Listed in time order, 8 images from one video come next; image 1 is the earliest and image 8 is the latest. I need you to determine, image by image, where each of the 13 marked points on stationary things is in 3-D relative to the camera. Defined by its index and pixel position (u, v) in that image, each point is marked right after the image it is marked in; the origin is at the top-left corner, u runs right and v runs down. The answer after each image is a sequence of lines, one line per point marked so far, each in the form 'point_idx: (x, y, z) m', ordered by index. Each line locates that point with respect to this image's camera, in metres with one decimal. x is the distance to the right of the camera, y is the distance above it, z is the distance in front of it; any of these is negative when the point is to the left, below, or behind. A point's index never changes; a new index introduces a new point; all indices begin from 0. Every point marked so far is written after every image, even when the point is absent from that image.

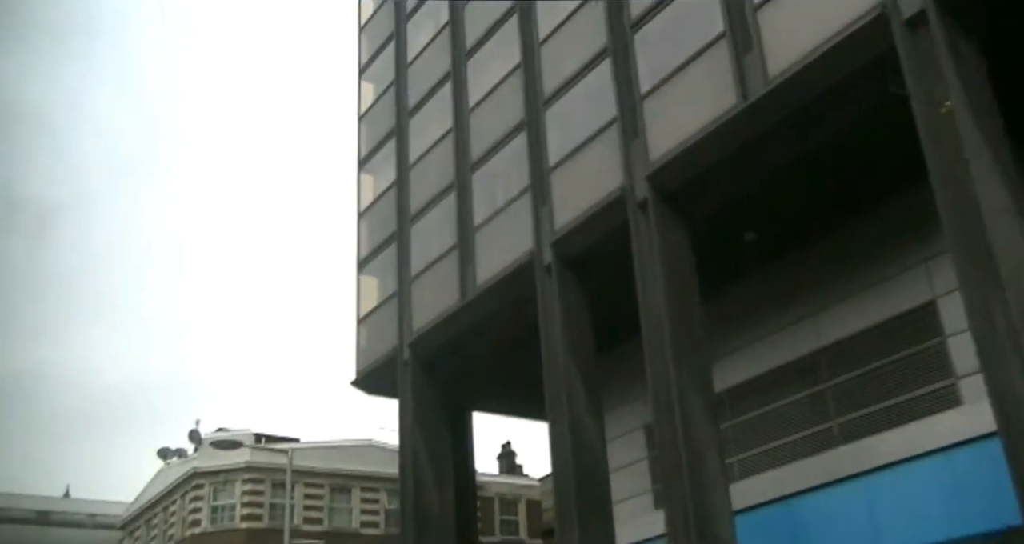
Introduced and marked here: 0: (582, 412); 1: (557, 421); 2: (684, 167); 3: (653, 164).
0: (+1.1, -2.2, +16.5) m
1: (+0.7, -2.3, +16.5) m
2: (+2.5, +1.5, +15.2) m
3: (+2.1, +1.6, +15.6) m
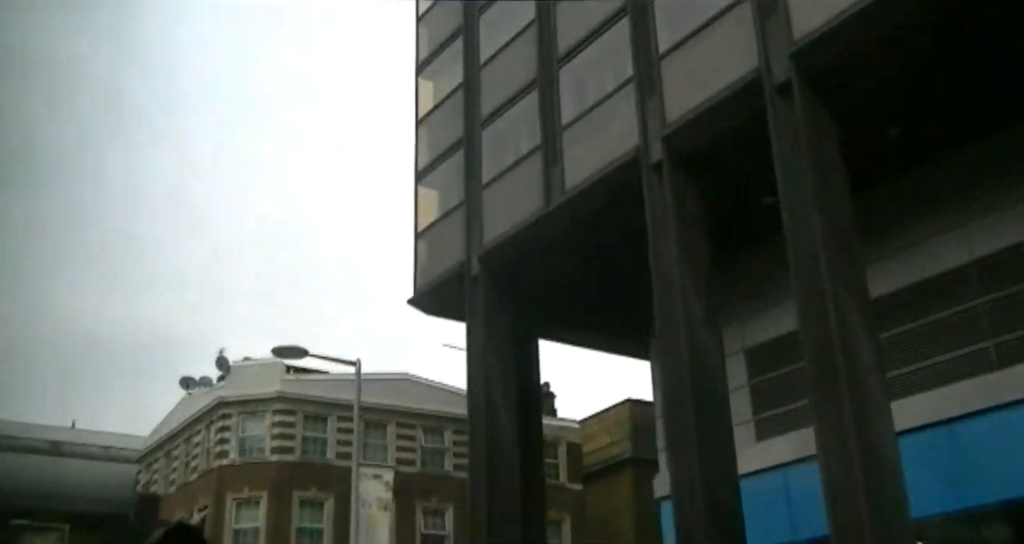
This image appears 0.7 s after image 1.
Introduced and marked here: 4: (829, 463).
0: (+2.5, -0.7, +14.6) m
1: (+2.2, -0.9, +14.7) m
2: (+4.0, +2.8, +13.3) m
3: (+3.7, +2.9, +13.6) m
4: (+3.5, -2.1, +11.9) m
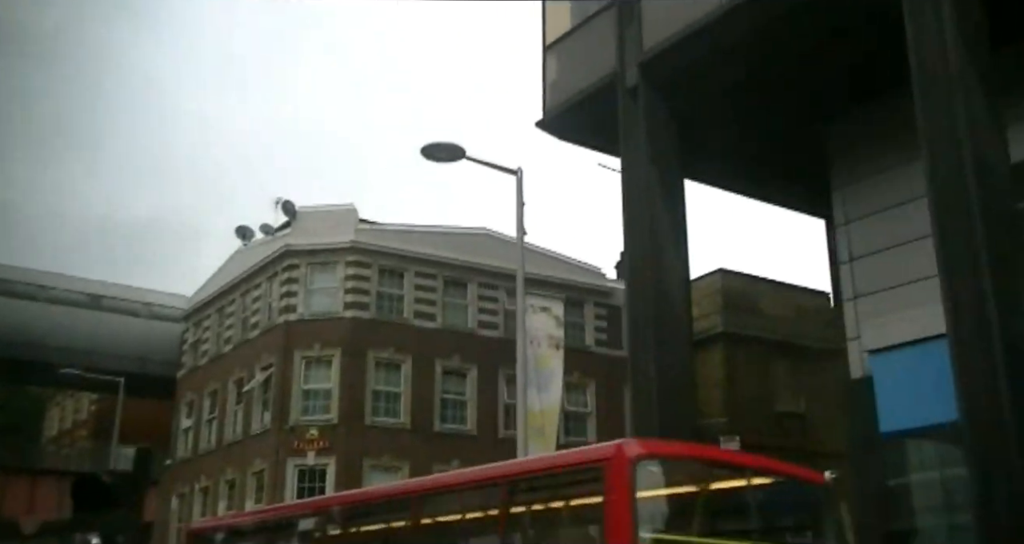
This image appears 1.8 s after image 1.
0: (+5.0, +1.6, +11.5) m
1: (+4.6, +1.5, +11.5) m
2: (+6.6, +4.9, +9.8) m
3: (+6.2, +5.1, +10.1) m
4: (+5.9, -0.1, +8.9) m
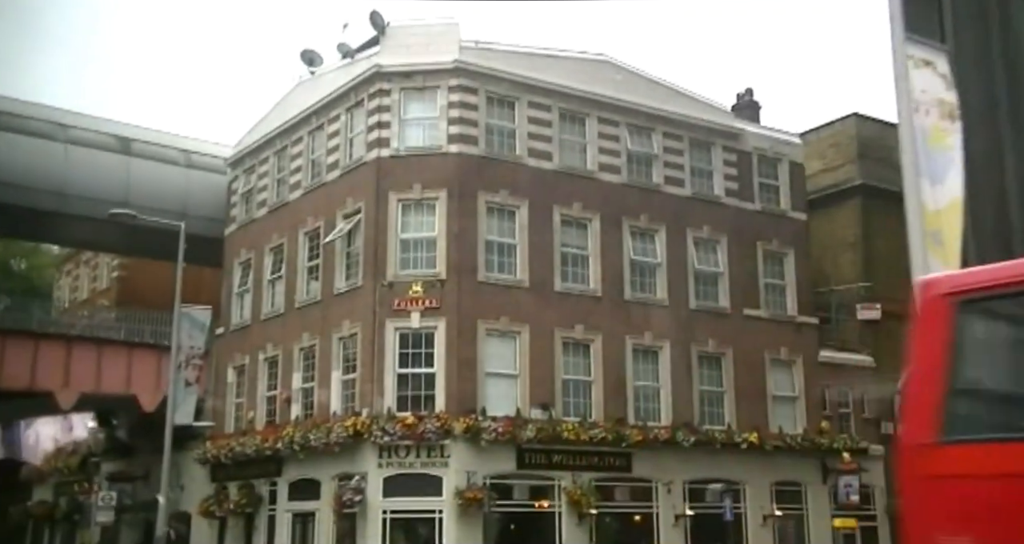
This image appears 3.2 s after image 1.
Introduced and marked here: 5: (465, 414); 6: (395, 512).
0: (+8.0, +3.5, +7.2) m
1: (+7.6, +3.4, +7.2) m
2: (+9.7, +6.7, +5.2) m
3: (+9.3, +6.9, +5.5) m
4: (+9.0, +1.6, +4.8) m
5: (-0.8, -2.6, +19.7) m
6: (-2.1, -4.4, +19.6) m
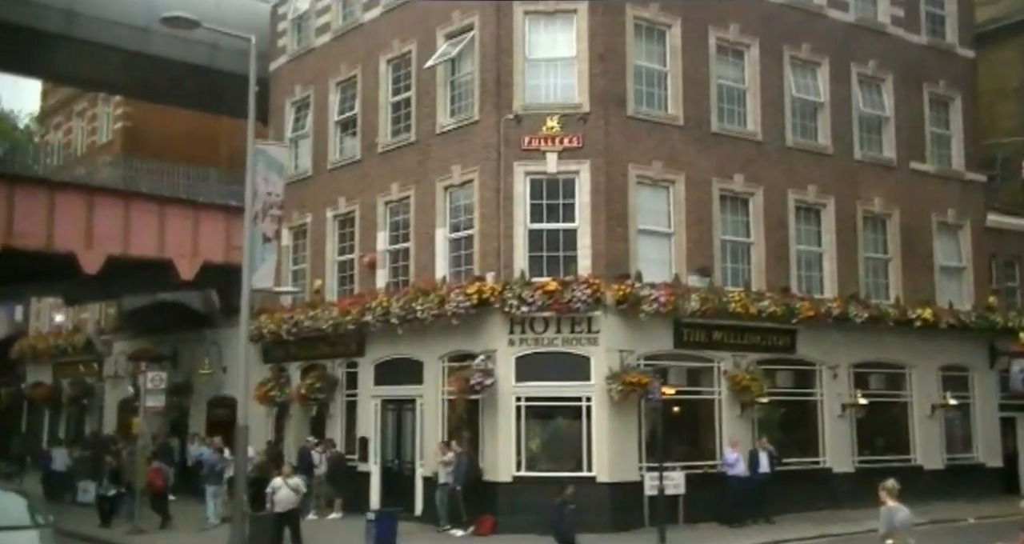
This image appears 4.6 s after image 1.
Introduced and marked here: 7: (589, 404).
0: (+11.0, +4.6, +3.0) m
1: (+10.6, +4.5, +3.1) m
2: (+12.8, +7.5, +0.8) m
3: (+12.4, +7.7, +1.0) m
4: (+12.0, +2.4, +0.9) m
5: (+1.6, -0.1, +15.8) m
6: (+0.3, -1.9, +15.9) m
7: (+1.1, -2.0, +15.8) m
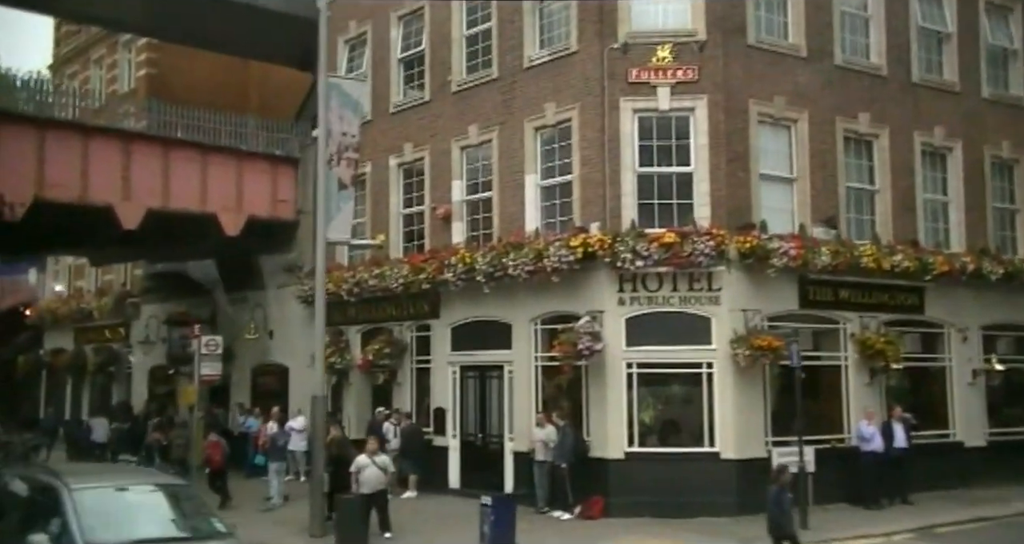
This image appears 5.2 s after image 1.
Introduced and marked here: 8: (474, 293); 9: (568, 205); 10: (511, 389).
0: (+12.4, +4.9, +1.0) m
1: (+12.0, +4.7, +1.1) m
2: (+14.2, +7.7, -1.3) m
3: (+13.8, +7.9, -1.1) m
4: (+13.5, +2.6, -1.1) m
5: (+3.0, +0.5, +14.0) m
6: (+1.7, -1.3, +14.1) m
7: (+2.6, -1.3, +13.9) m
8: (-0.6, -0.3, +16.2) m
9: (+0.8, +0.9, +15.0) m
10: (0.0, -1.7, +15.7) m
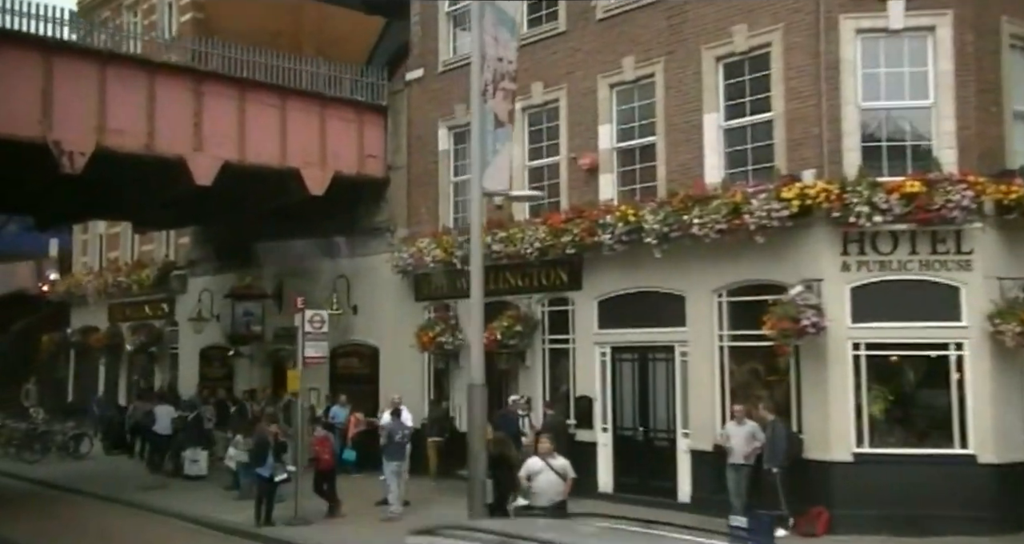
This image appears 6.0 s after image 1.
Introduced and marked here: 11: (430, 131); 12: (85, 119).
0: (+14.6, +5.0, -1.8) m
1: (+14.2, +4.9, -1.7) m
2: (+16.4, +7.8, -4.2) m
3: (+16.0, +8.1, -3.9) m
4: (+15.6, +2.7, -3.8) m
5: (+5.1, +1.0, +11.2) m
6: (+3.8, -0.8, +11.4) m
7: (+4.7, -0.9, +11.2) m
8: (+1.5, +0.2, +13.5) m
9: (+2.9, +1.4, +12.2) m
10: (+2.1, -1.2, +12.9) m
11: (-1.3, +2.3, +17.5) m
12: (-6.0, +2.2, +15.1) m
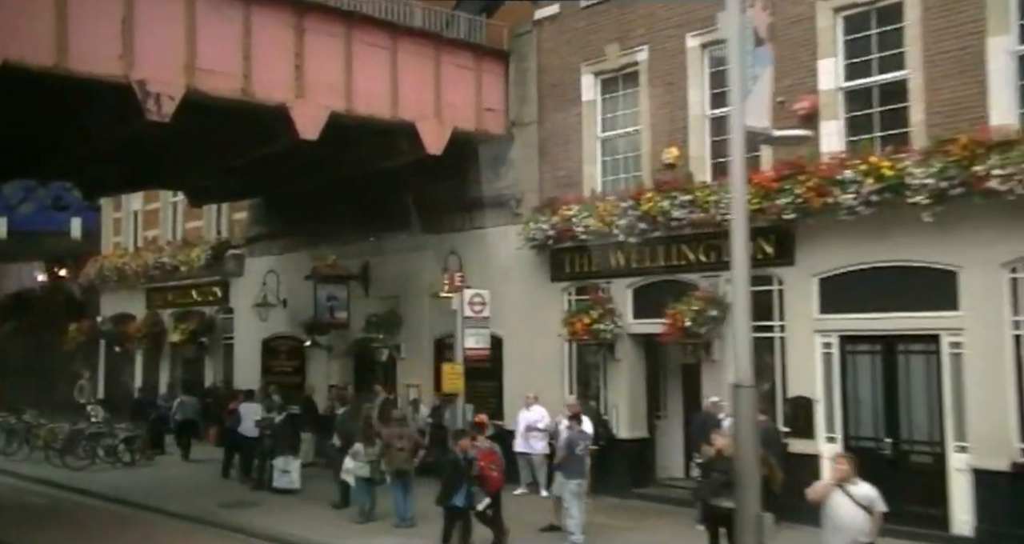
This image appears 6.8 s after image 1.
0: (+16.8, +5.2, -4.6) m
1: (+16.4, +5.1, -4.5) m
2: (+18.6, +8.0, -7.0) m
3: (+18.2, +8.2, -6.7) m
4: (+17.9, +2.9, -6.5) m
5: (+7.3, +1.3, +8.4) m
6: (+6.0, -0.5, +8.6) m
7: (+6.9, -0.6, +8.5) m
8: (+3.7, +0.5, +10.7) m
9: (+5.0, +1.7, +9.4) m
10: (+4.2, -0.9, +10.2) m
11: (+0.8, +2.6, +14.7) m
12: (-3.9, +2.5, +12.2) m
